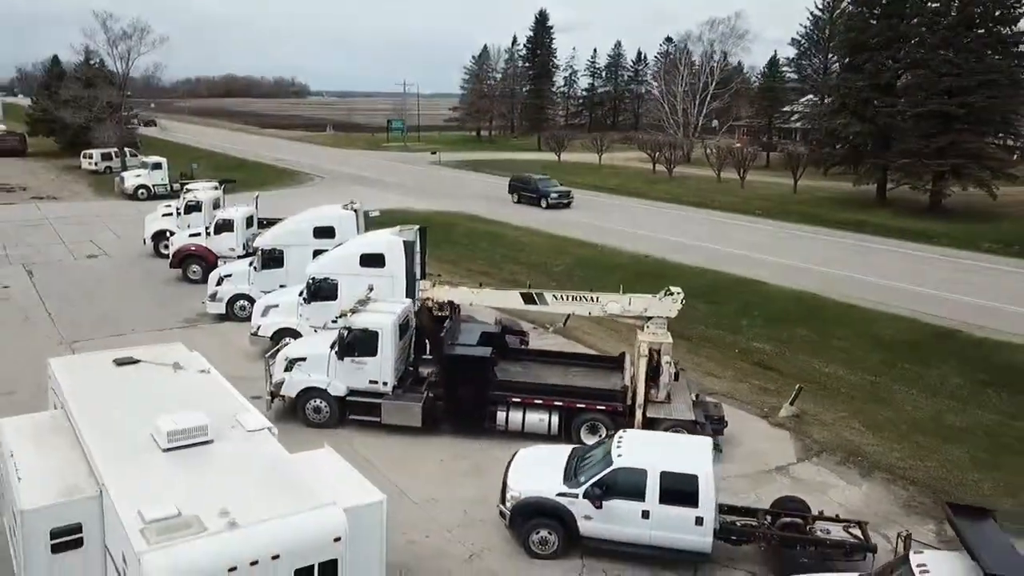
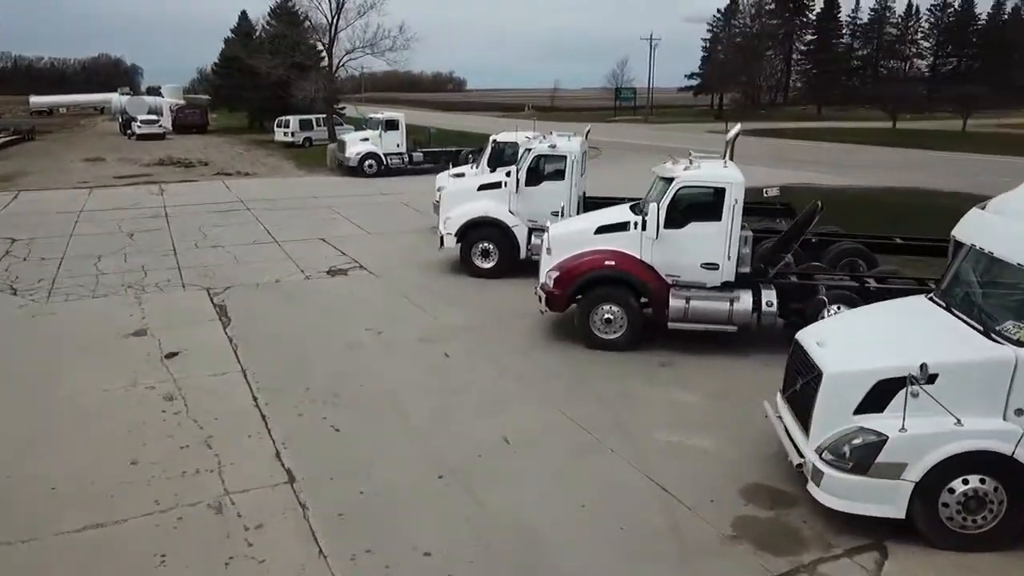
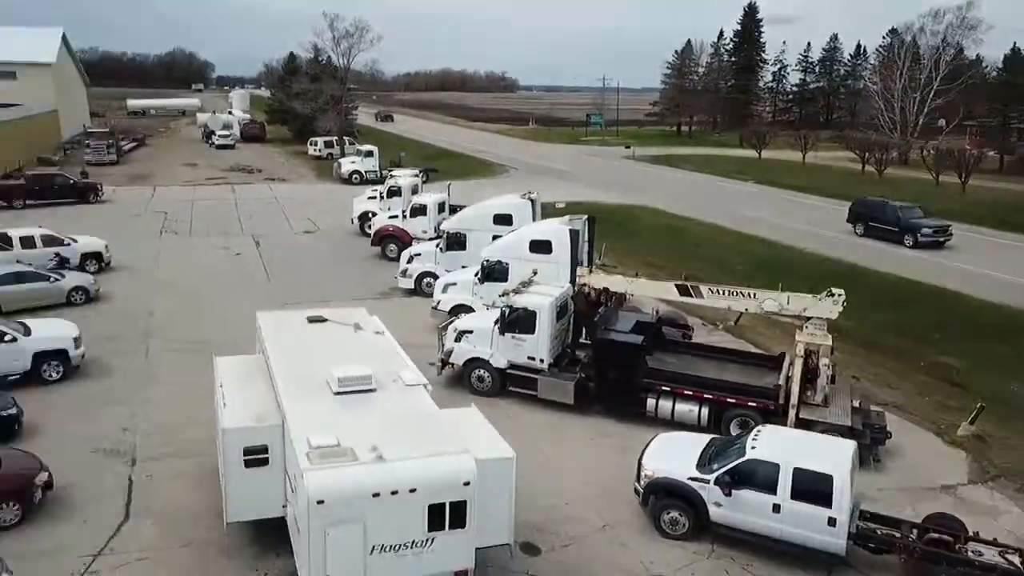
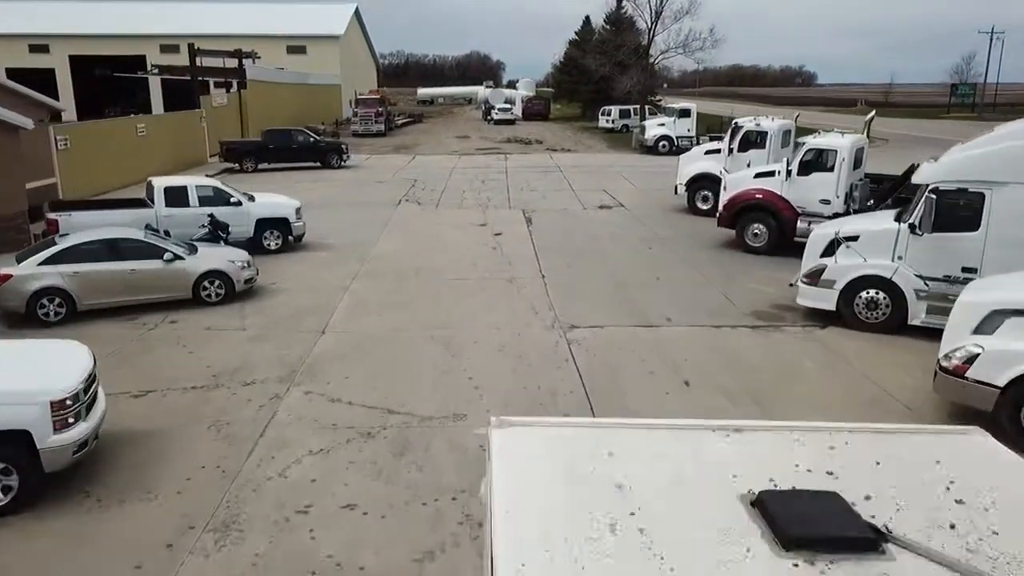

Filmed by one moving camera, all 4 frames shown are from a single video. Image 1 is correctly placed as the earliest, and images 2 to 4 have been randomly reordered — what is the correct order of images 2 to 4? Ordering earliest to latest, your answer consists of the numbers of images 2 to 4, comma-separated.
3, 4, 2
